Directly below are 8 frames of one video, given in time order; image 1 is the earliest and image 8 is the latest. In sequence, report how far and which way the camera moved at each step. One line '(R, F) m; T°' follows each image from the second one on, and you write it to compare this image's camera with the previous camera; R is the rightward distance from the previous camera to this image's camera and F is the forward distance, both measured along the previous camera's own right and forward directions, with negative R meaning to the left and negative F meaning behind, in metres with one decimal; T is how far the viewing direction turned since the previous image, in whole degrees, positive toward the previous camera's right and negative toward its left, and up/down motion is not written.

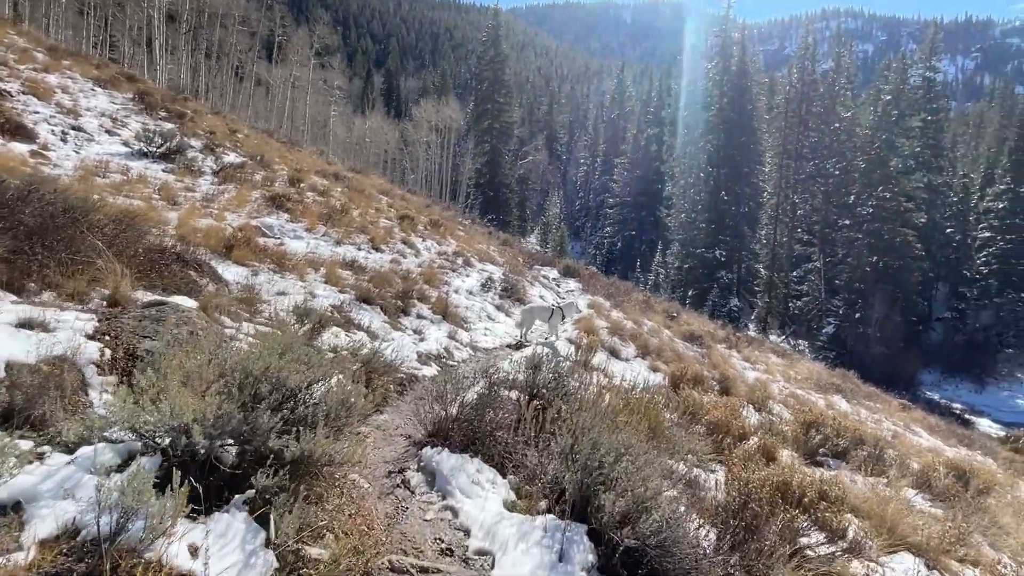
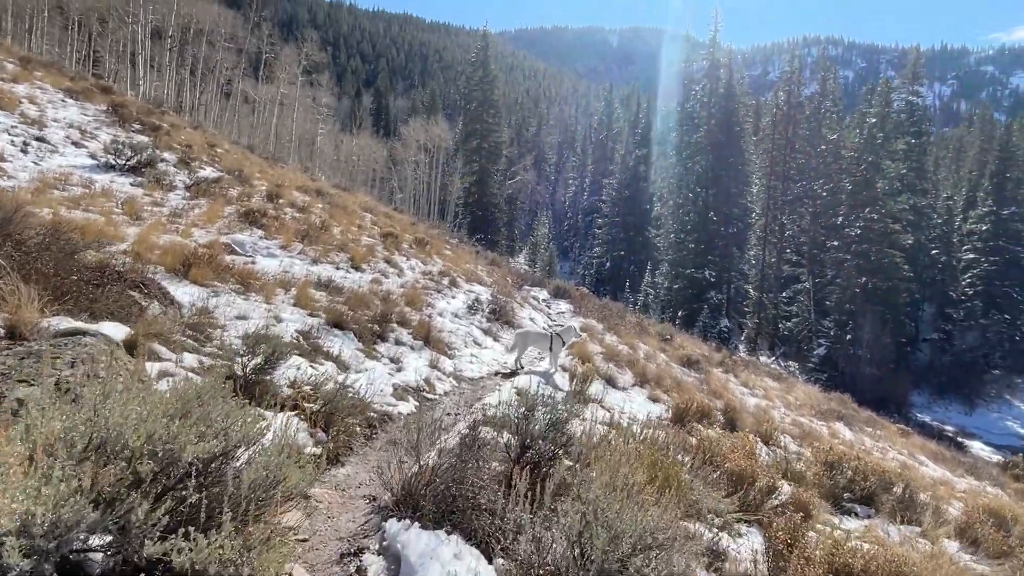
(0.0, +0.7) m; +1°
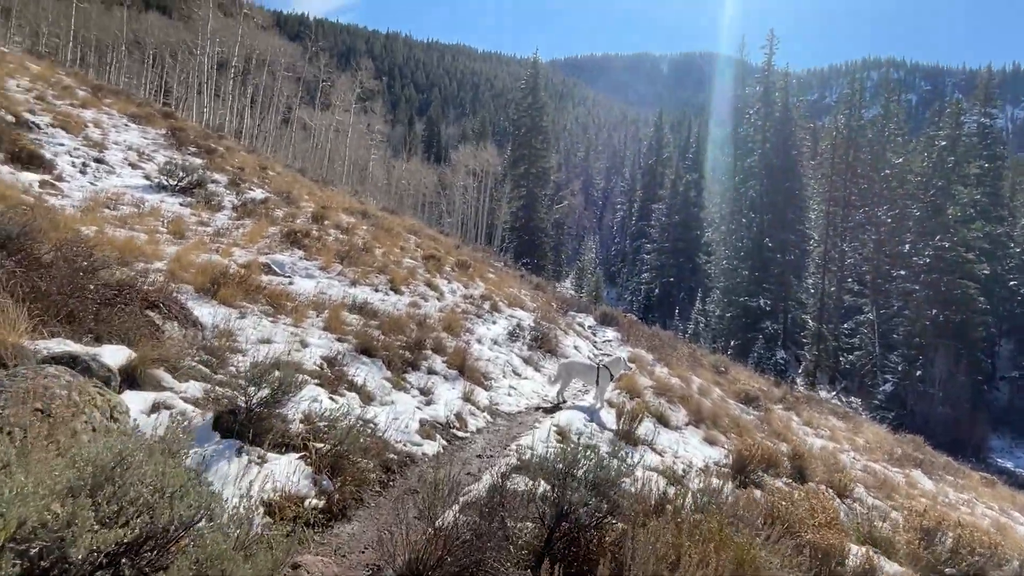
(0.0, +0.6) m; -5°
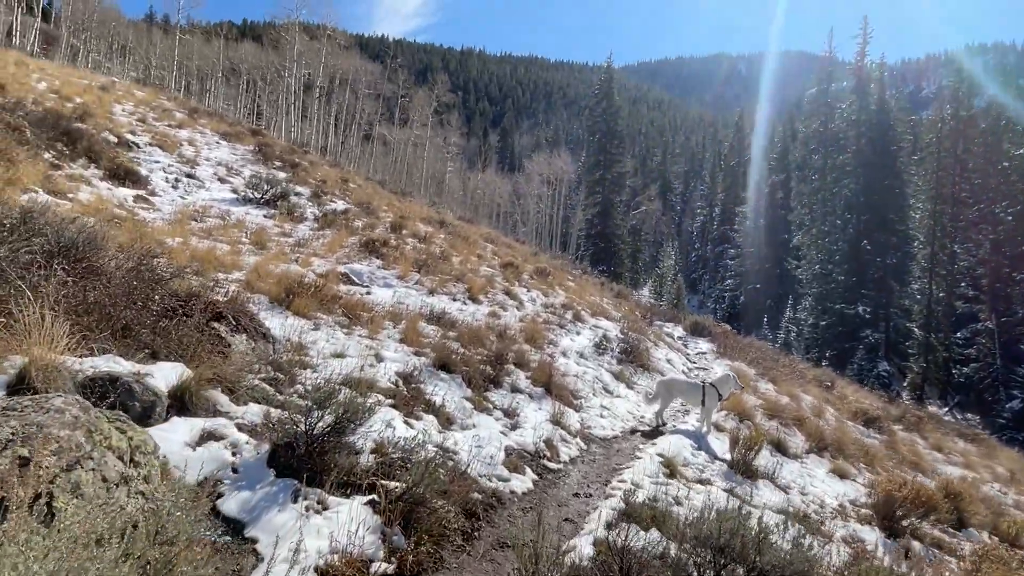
(-0.2, +0.7) m; -7°
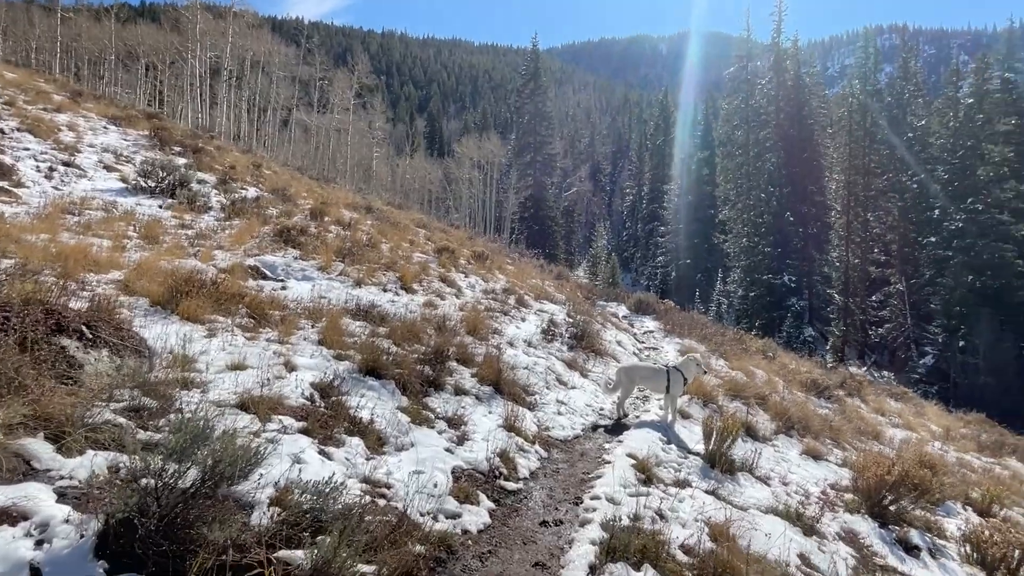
(0.0, +0.9) m; +6°
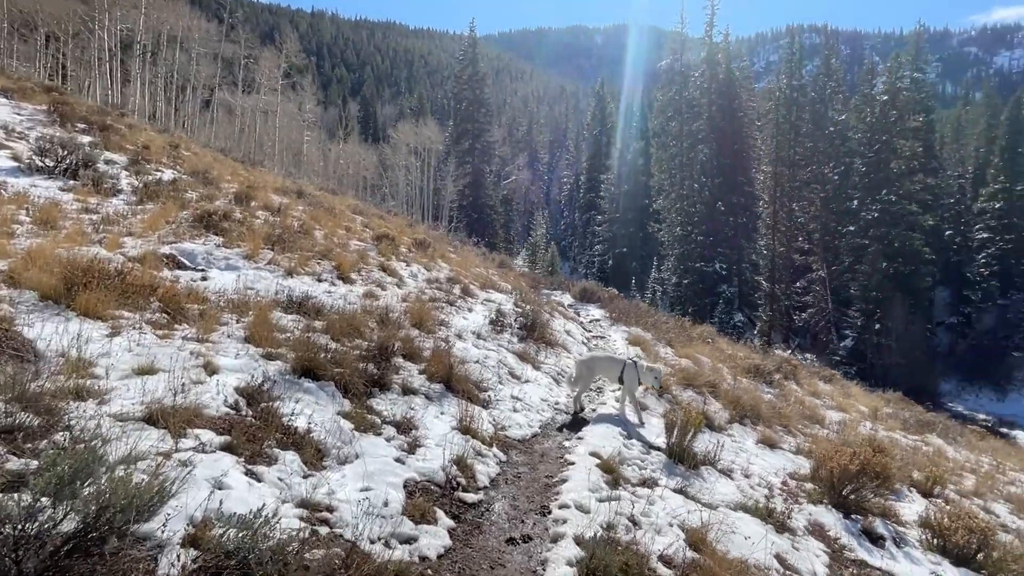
(-0.1, +0.4) m; +6°
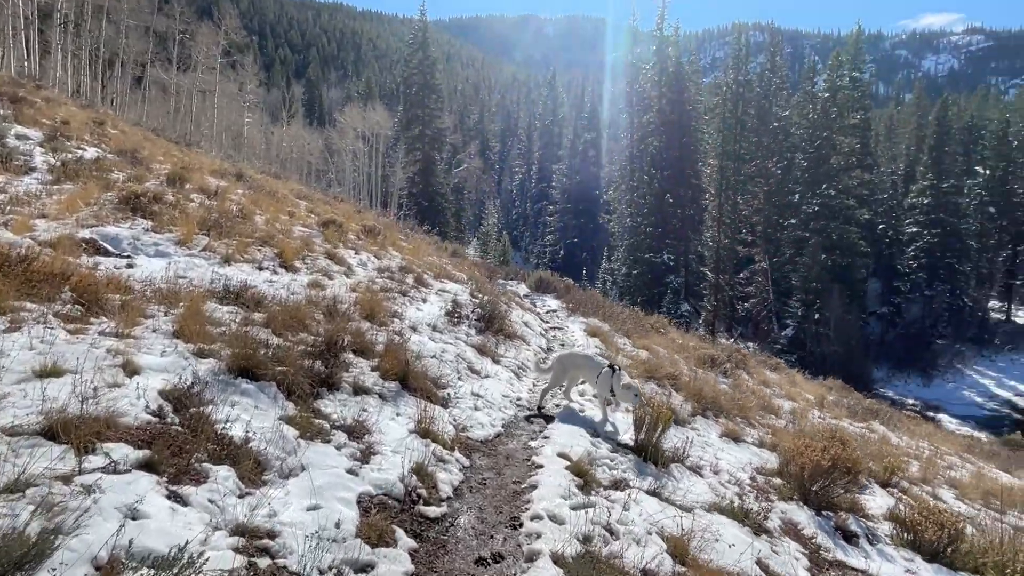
(-0.1, +0.3) m; +5°
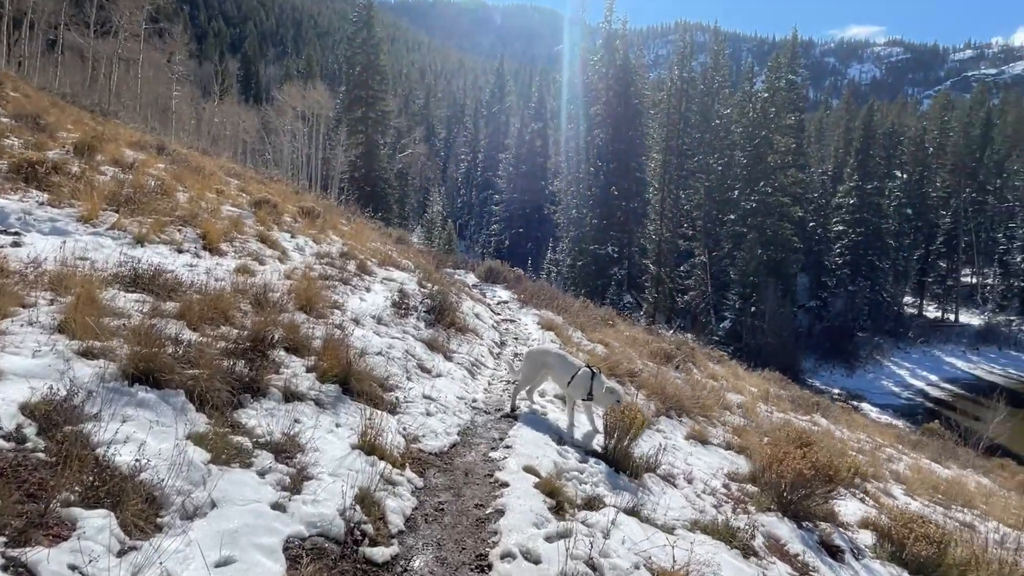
(-0.1, +0.6) m; +6°
